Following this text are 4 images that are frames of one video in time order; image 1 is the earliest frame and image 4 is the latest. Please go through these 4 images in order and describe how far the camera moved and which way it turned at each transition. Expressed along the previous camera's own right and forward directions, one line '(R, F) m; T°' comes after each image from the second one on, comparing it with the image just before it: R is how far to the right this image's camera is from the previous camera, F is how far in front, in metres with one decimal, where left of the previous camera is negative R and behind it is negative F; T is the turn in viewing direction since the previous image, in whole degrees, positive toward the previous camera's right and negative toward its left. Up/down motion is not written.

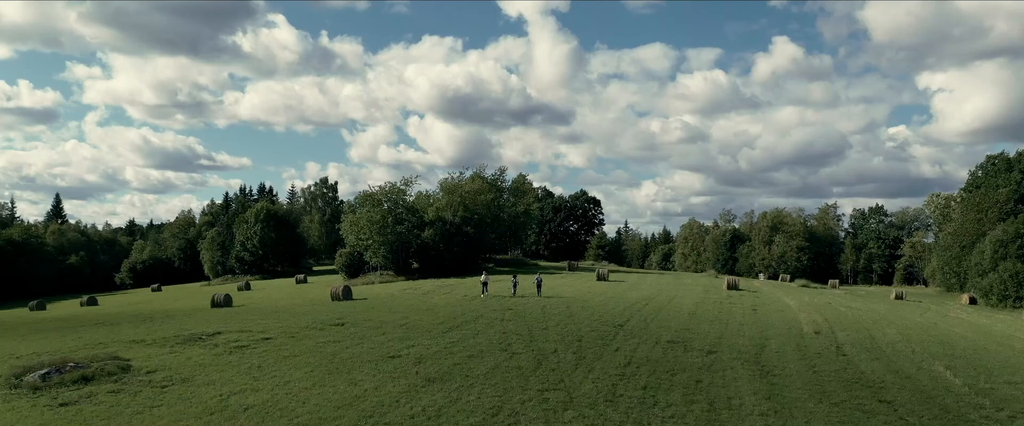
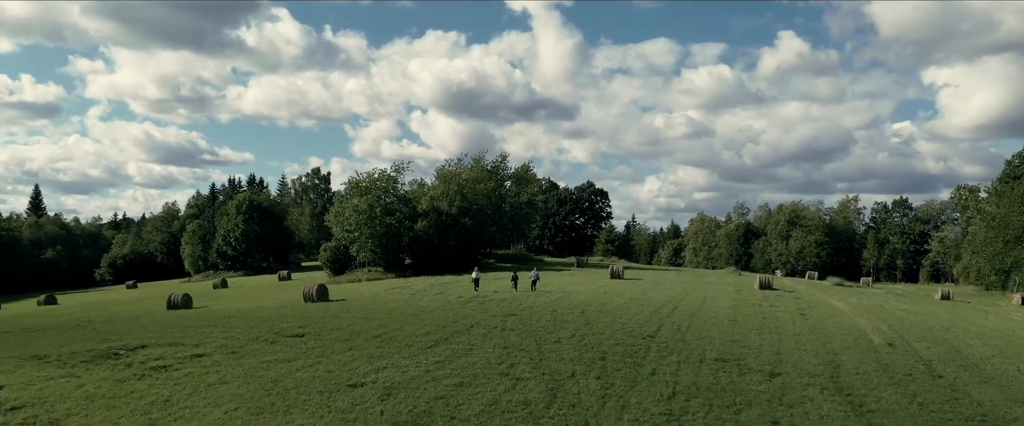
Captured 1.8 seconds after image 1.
(0.0, +6.6) m; 0°
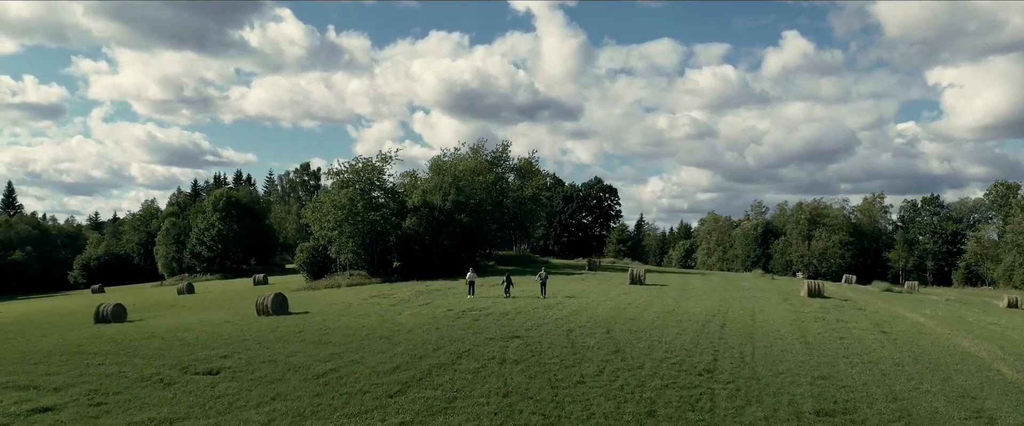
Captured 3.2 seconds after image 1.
(0.0, +7.6) m; 0°
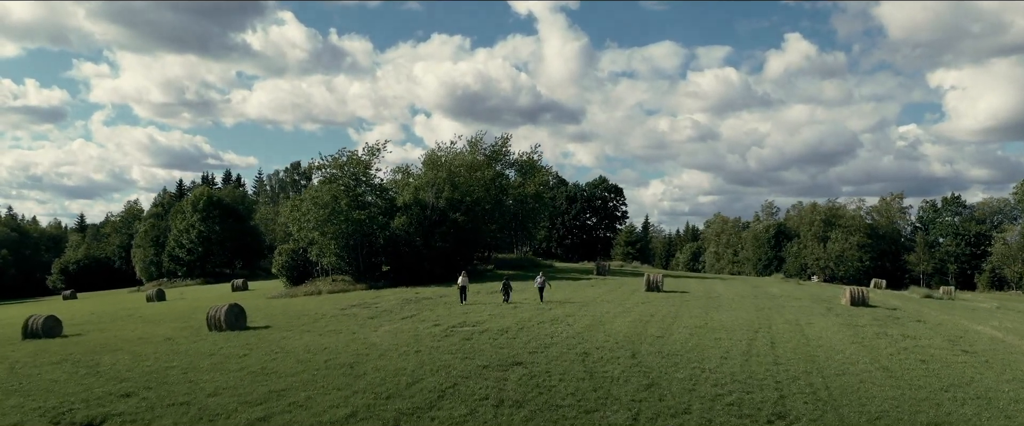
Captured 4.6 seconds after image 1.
(+0.1, +5.1) m; 0°
